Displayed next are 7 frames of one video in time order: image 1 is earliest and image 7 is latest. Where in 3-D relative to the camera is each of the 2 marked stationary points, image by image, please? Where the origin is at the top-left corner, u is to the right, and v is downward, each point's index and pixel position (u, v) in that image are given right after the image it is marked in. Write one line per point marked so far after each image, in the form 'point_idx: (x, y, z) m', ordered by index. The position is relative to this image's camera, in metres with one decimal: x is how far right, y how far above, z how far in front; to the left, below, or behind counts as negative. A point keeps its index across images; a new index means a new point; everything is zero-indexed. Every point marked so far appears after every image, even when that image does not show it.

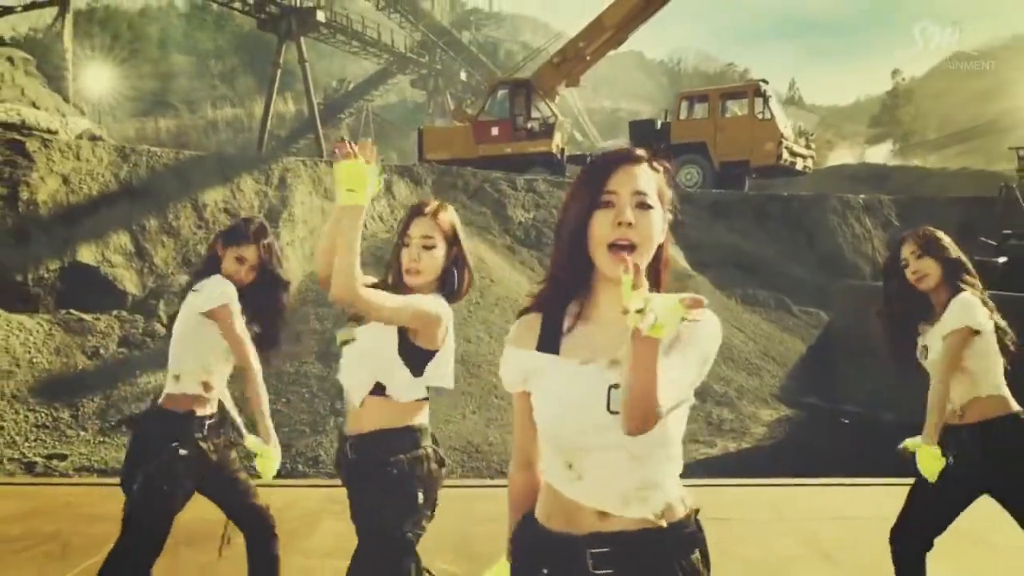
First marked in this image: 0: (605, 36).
0: (+0.5, +1.3, +3.9) m
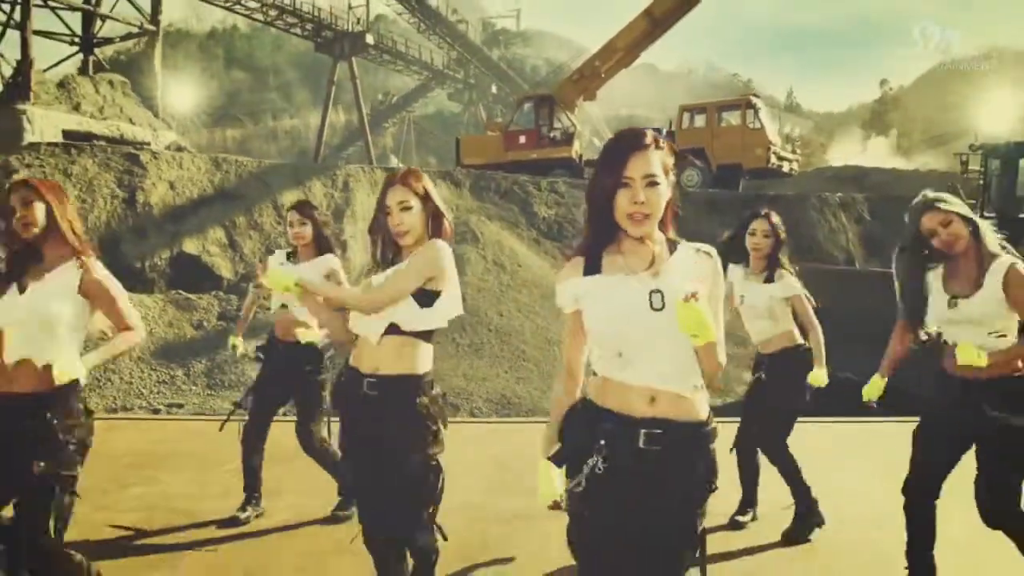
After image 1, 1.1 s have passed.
0: (+0.6, +1.4, +4.5) m
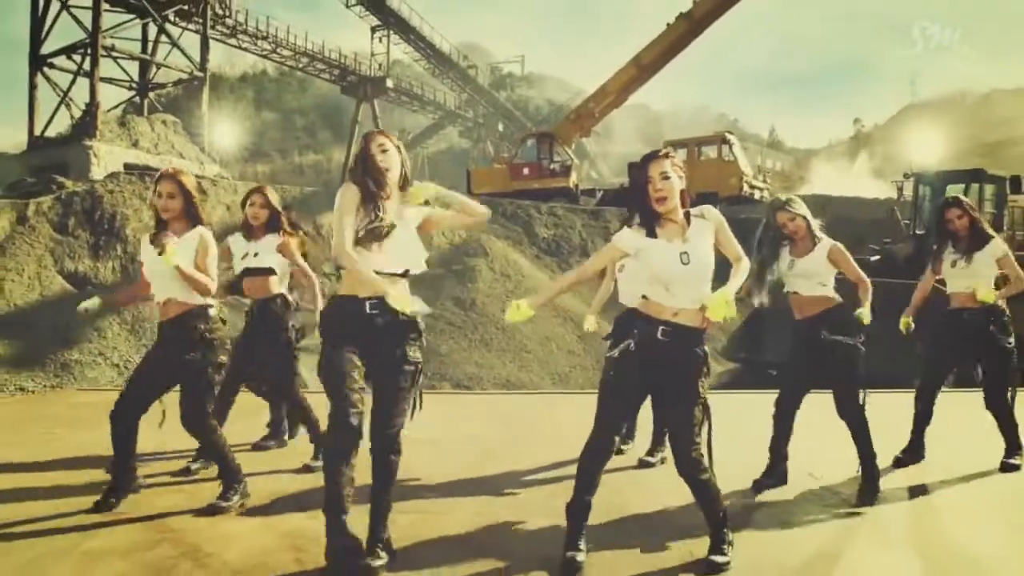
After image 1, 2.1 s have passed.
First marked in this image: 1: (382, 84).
0: (+0.7, +1.3, +5.0) m
1: (-0.9, +1.4, +5.1) m
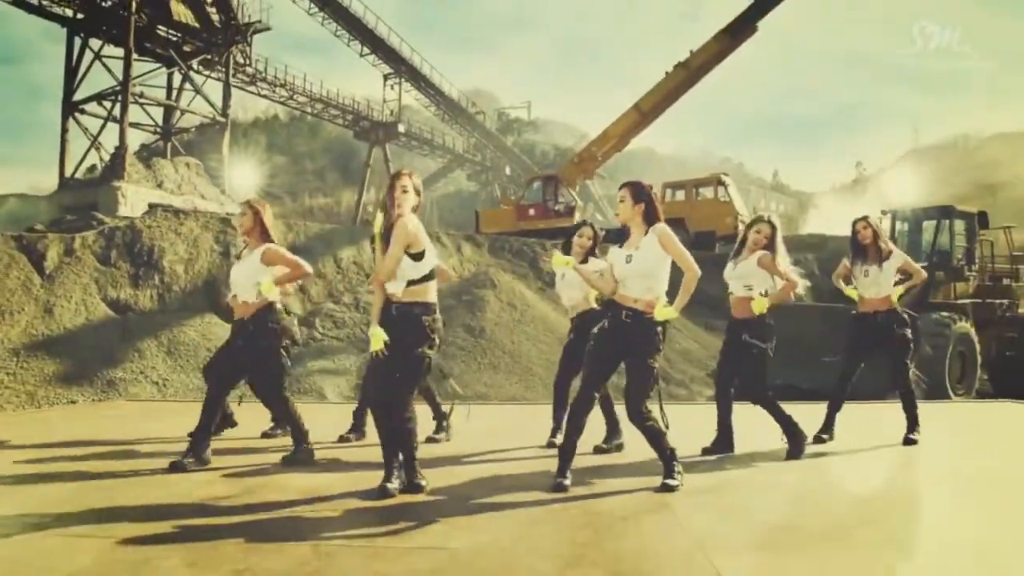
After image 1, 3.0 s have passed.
0: (+0.7, +1.0, +5.3) m
1: (-0.8, +1.1, +5.3) m
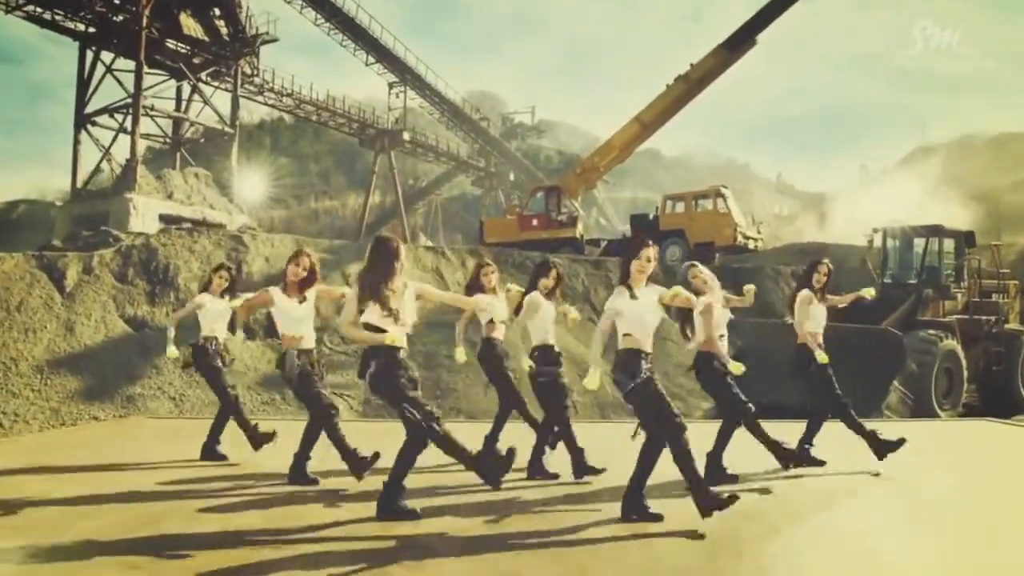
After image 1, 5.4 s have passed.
0: (+0.7, +1.0, +5.4) m
1: (-0.8, +1.1, +5.5) m
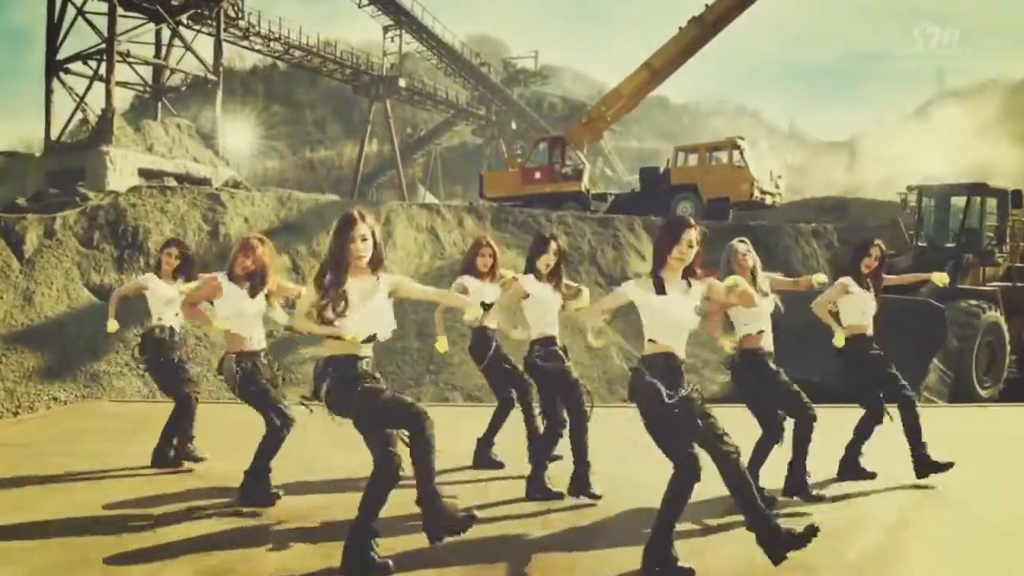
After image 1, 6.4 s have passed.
0: (+0.7, +1.3, +5.1) m
1: (-0.8, +1.4, +5.1) m
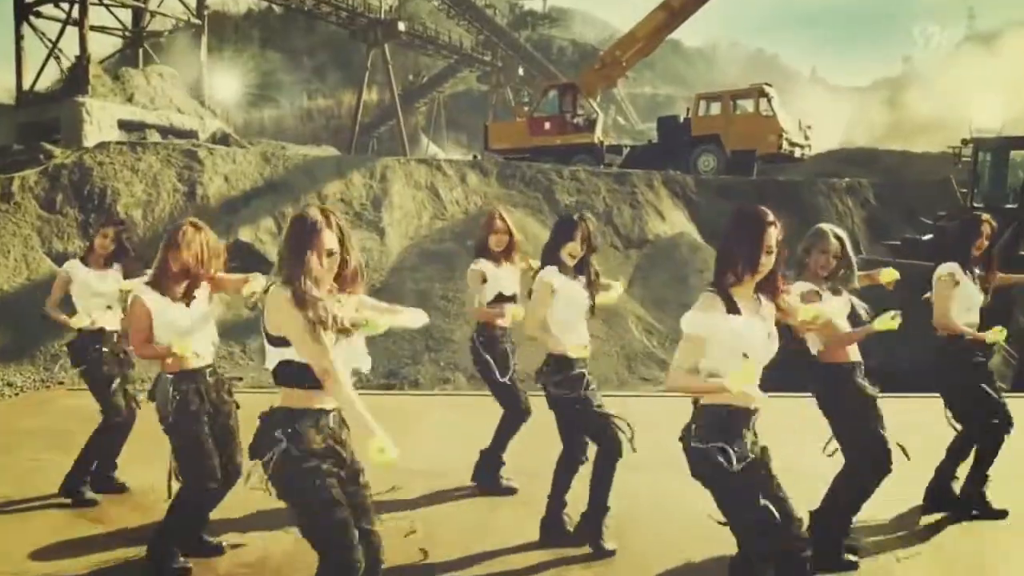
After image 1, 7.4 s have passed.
0: (+0.8, +1.5, +4.7) m
1: (-0.8, +1.6, +4.7) m
